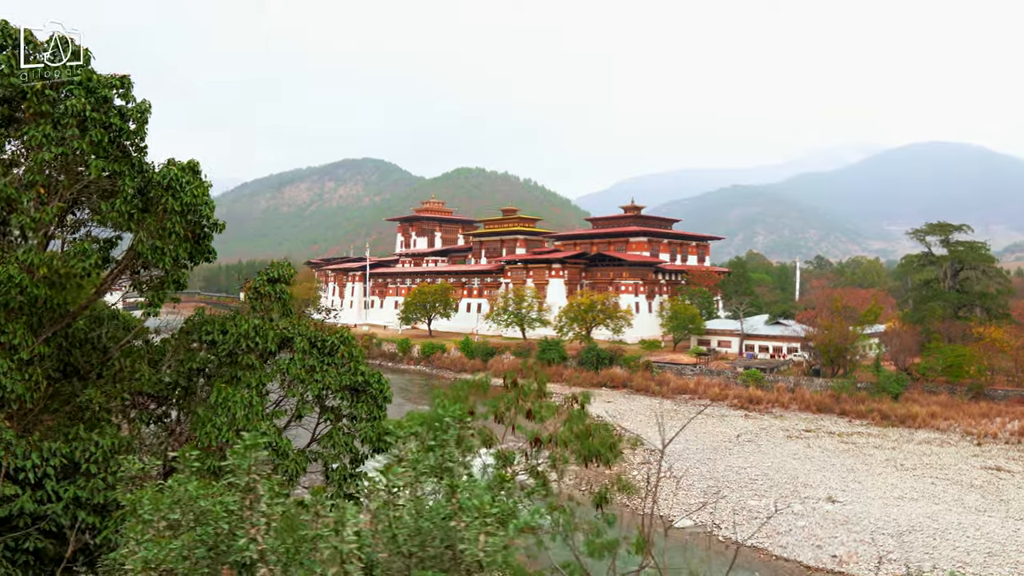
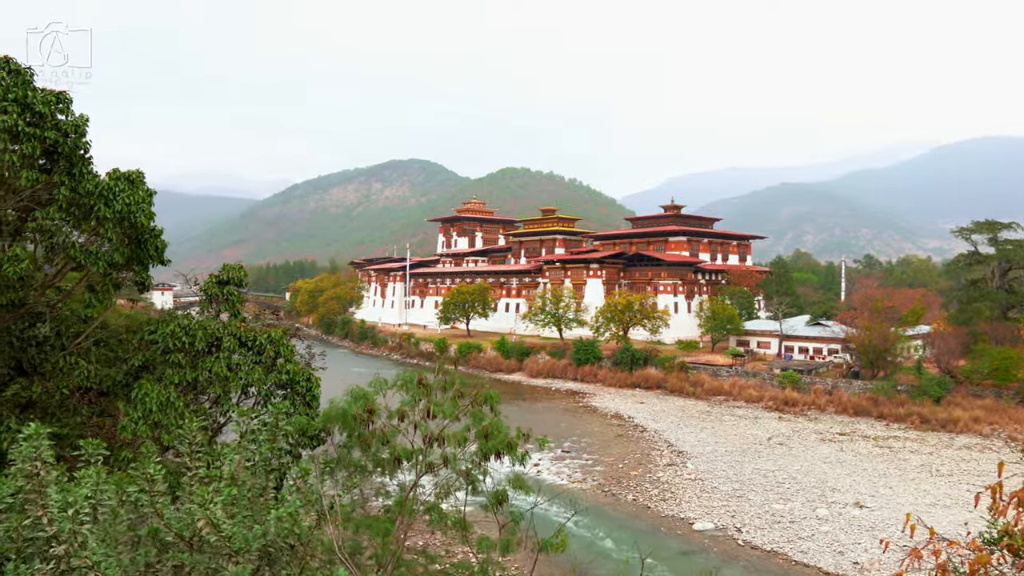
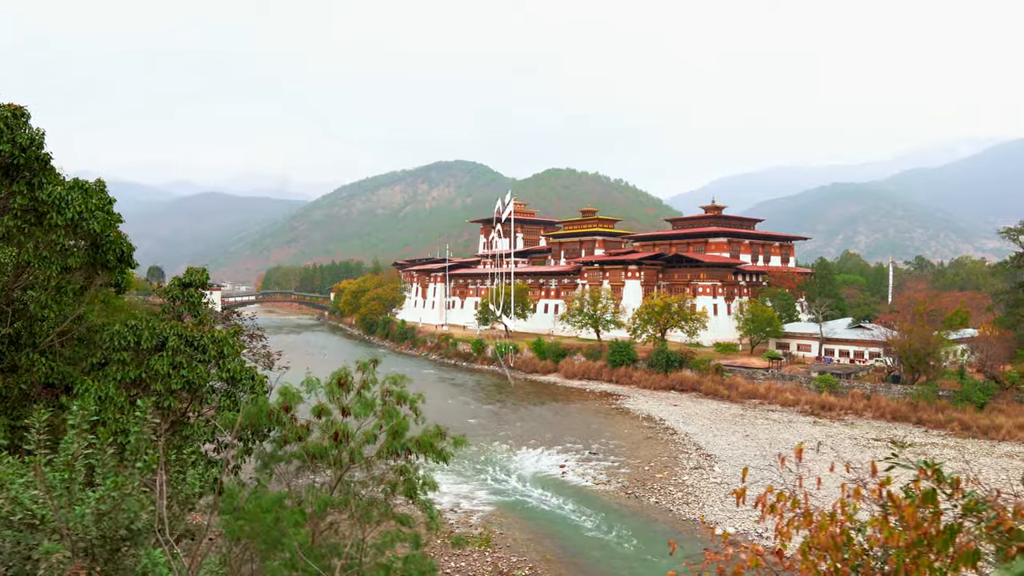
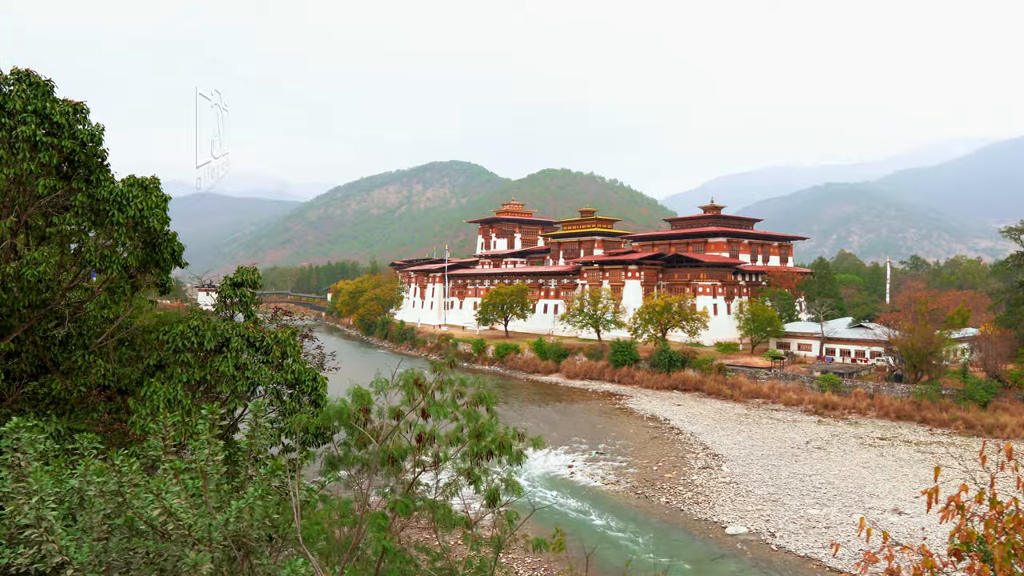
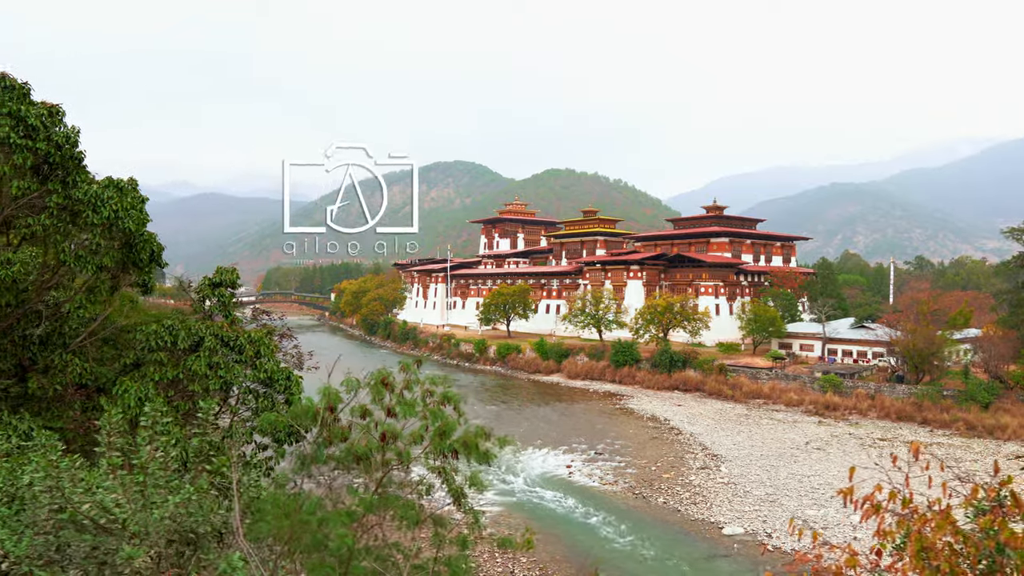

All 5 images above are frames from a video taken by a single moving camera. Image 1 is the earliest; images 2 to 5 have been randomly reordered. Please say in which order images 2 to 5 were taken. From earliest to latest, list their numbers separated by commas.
2, 4, 5, 3
